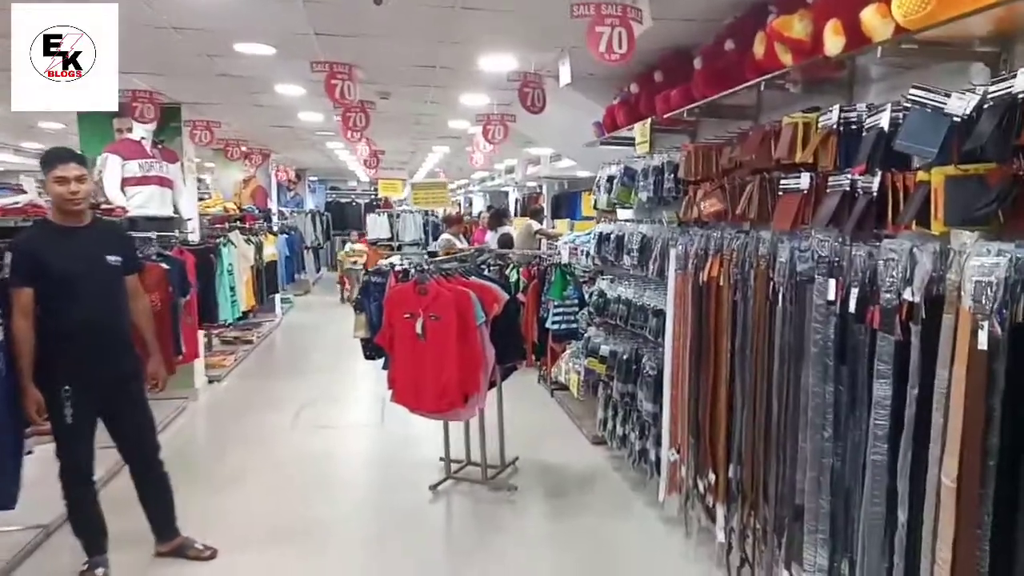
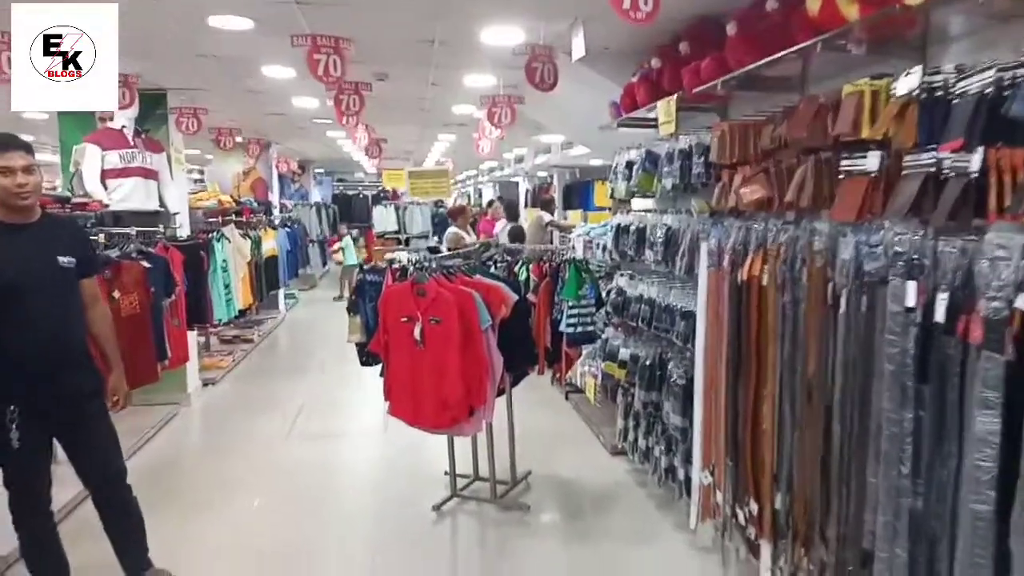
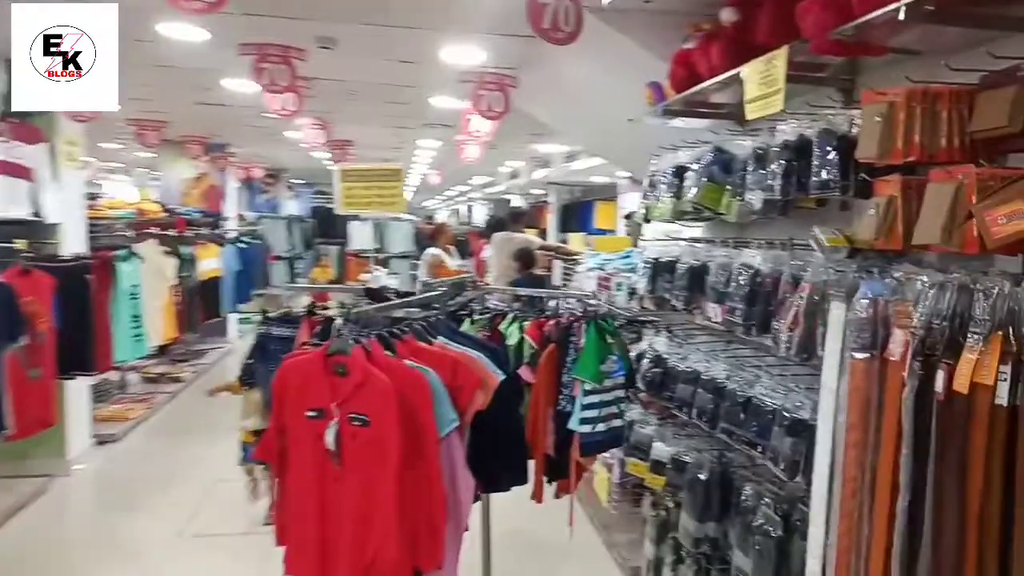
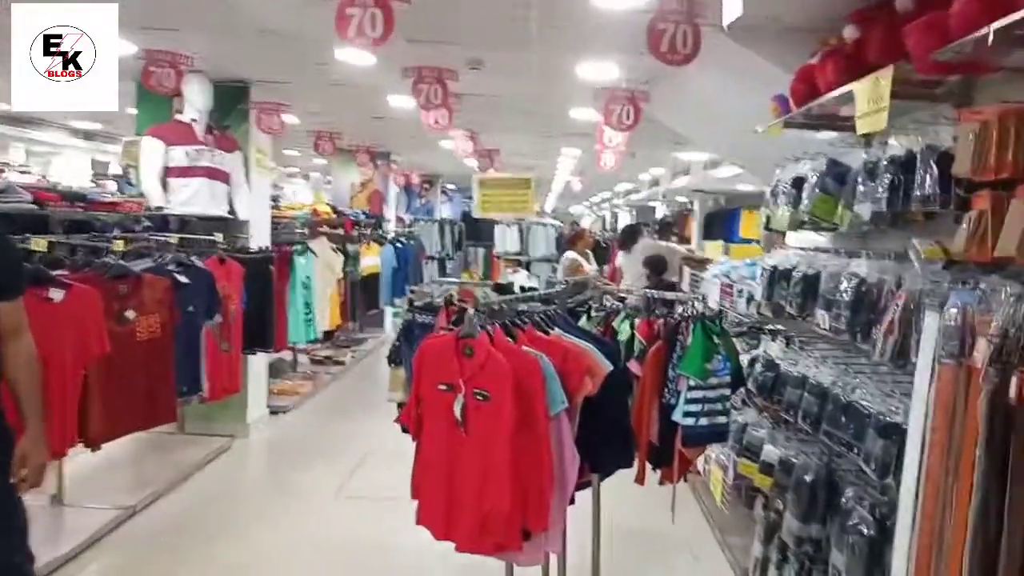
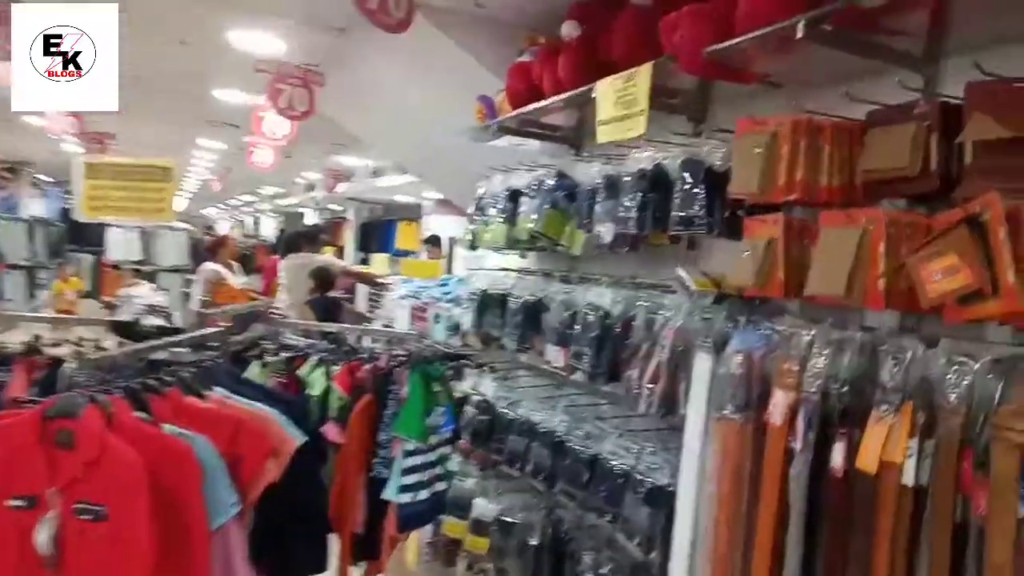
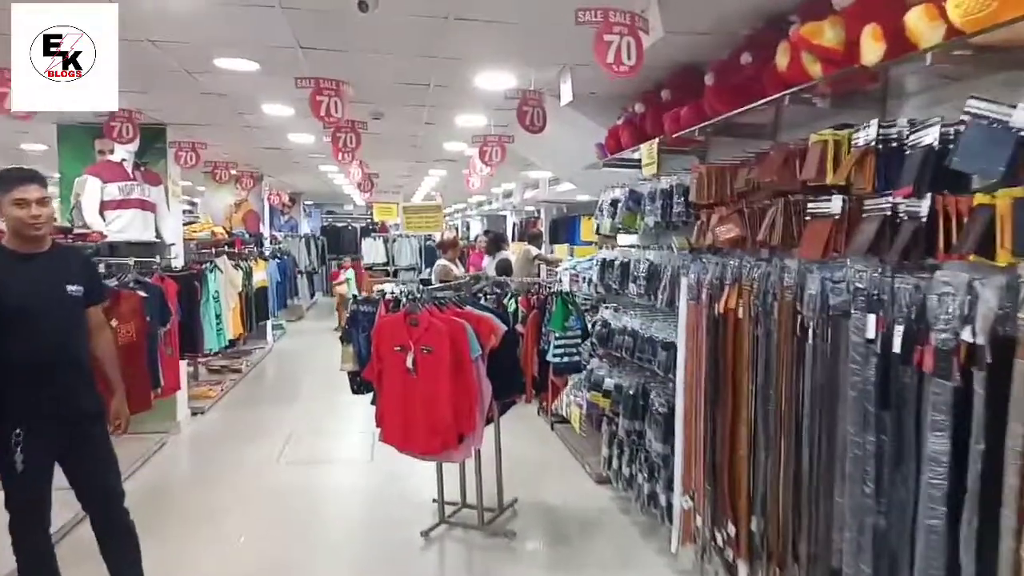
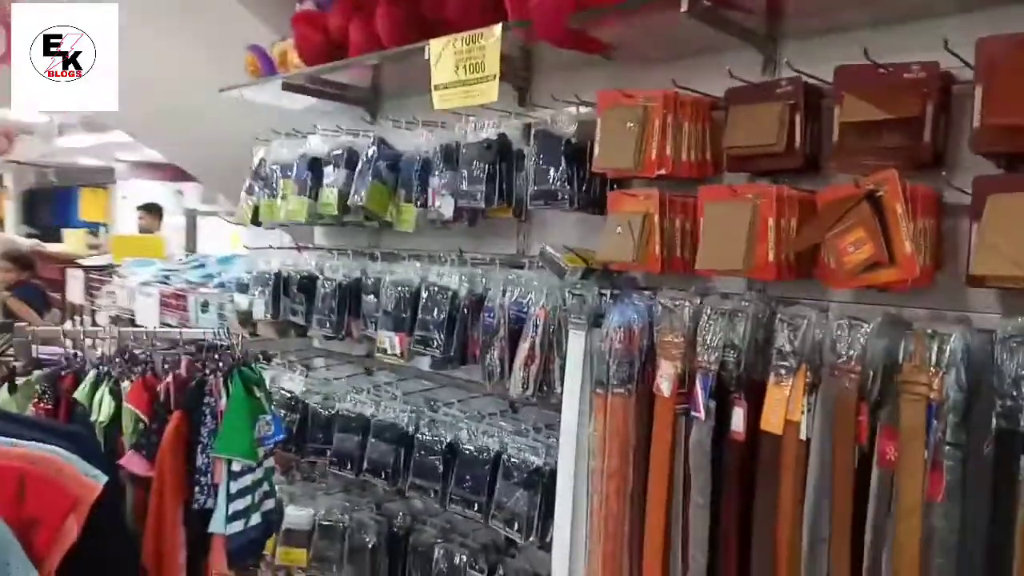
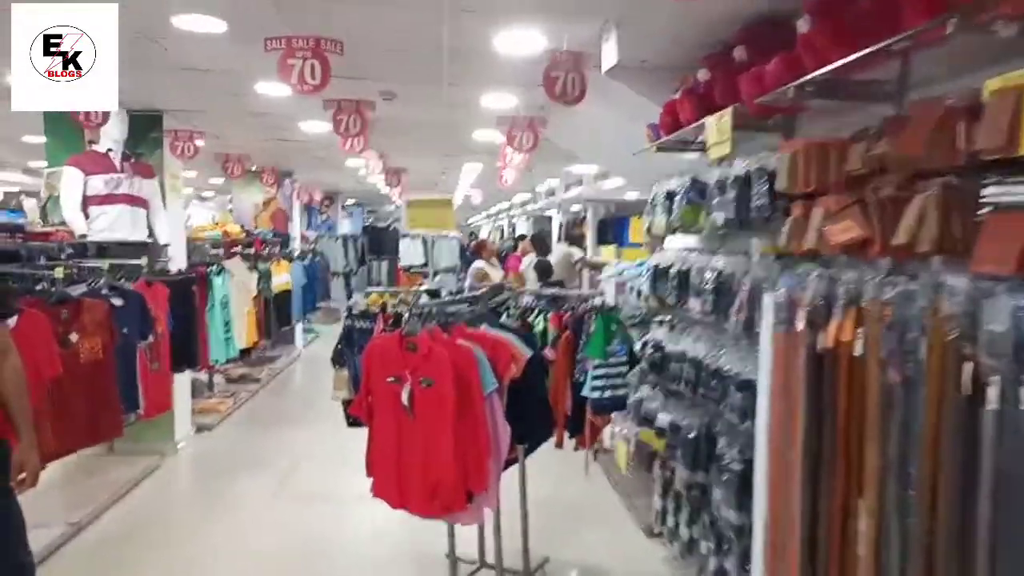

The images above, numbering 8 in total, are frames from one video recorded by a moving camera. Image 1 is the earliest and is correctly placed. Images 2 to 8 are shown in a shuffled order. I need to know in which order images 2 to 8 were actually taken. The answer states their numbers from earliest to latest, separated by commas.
6, 2, 8, 4, 3, 5, 7
